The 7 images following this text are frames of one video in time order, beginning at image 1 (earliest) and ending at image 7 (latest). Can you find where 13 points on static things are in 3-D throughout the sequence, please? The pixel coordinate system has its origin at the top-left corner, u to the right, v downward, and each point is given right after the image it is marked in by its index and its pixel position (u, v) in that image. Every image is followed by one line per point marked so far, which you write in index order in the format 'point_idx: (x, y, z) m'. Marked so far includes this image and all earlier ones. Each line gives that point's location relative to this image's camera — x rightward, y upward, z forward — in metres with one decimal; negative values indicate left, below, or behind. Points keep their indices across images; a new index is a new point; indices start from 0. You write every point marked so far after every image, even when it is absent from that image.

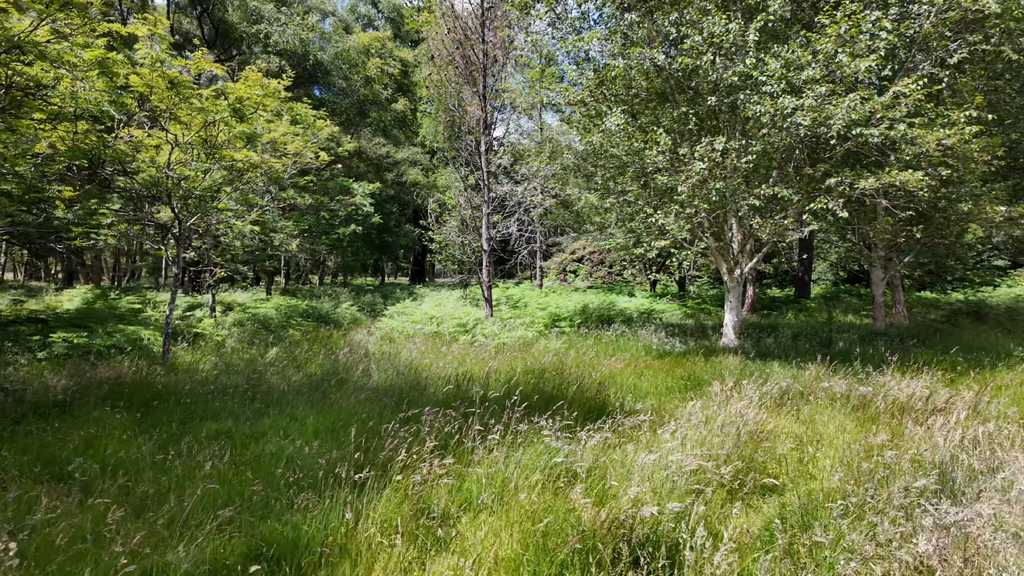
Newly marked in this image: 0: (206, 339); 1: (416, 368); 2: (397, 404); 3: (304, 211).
0: (-6.0, -1.0, +8.4) m
1: (-1.5, -1.3, +6.7) m
2: (-1.2, -1.2, +4.4) m
3: (-6.4, +2.4, +13.2) m
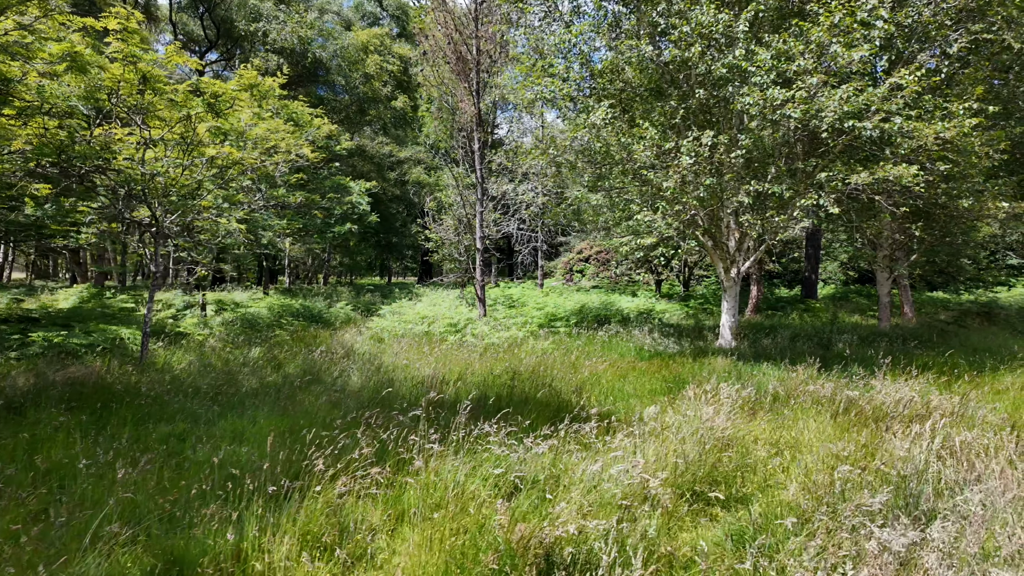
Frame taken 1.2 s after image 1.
0: (-6.3, -1.0, +8.3) m
1: (-1.9, -1.2, +6.6) m
2: (-1.5, -1.2, +4.2) m
3: (-6.6, +2.4, +13.2) m
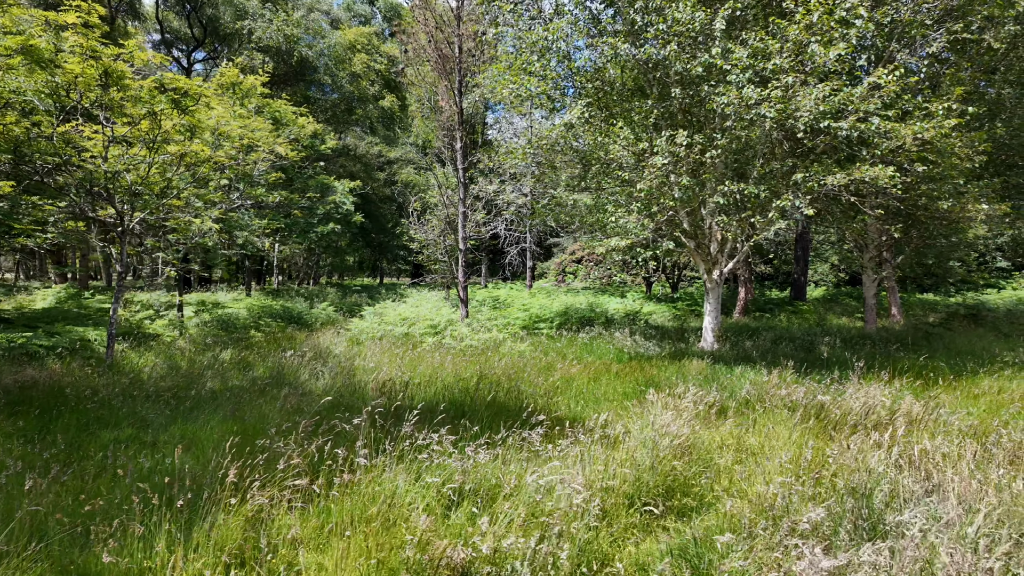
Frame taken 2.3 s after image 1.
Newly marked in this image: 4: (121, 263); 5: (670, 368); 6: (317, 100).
0: (-6.7, -1.0, +8.2) m
1: (-2.3, -1.3, +6.4) m
2: (-1.9, -1.2, +4.1) m
3: (-7.1, +2.4, +13.0) m
4: (-6.4, +0.4, +7.0) m
5: (+2.5, -1.3, +6.9) m
6: (-8.9, +8.6, +19.6) m
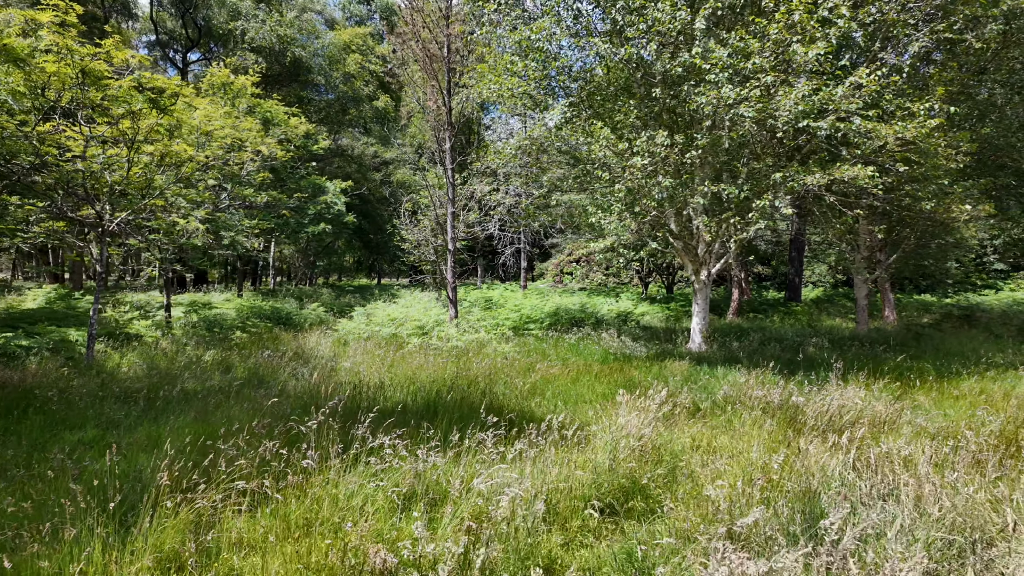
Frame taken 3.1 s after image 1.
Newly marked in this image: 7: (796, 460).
0: (-7.0, -1.0, +8.1) m
1: (-2.6, -1.3, +6.4) m
2: (-2.2, -1.2, +4.1) m
3: (-7.4, +2.3, +13.0) m
4: (-6.7, +0.4, +7.0) m
5: (+2.2, -1.3, +6.9) m
6: (-9.2, +8.6, +19.6) m
7: (+2.0, -1.2, +2.9) m
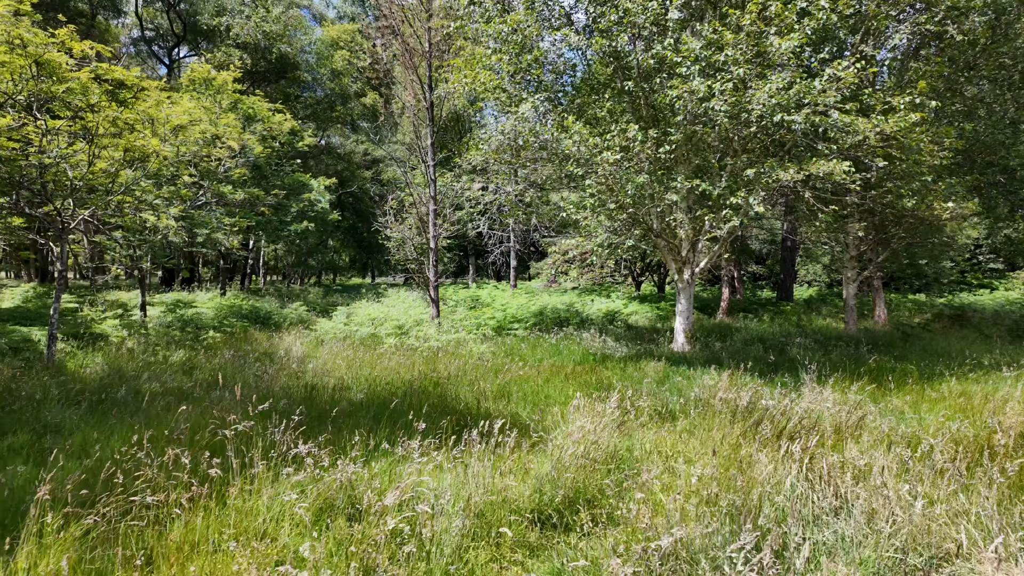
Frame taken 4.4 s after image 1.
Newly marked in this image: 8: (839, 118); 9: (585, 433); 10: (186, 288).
0: (-7.5, -1.0, +7.9) m
1: (-3.0, -1.2, +6.2) m
2: (-2.7, -1.2, +3.9) m
3: (-7.8, +2.4, +12.8) m
4: (-7.1, +0.4, +6.8) m
5: (+1.8, -1.3, +6.7) m
6: (-9.7, +8.6, +19.4) m
7: (+1.5, -1.2, +2.7) m
8: (+4.3, +2.3, +5.7) m
9: (+0.6, -1.1, +3.3) m
10: (-14.3, 0.0, +18.8) m
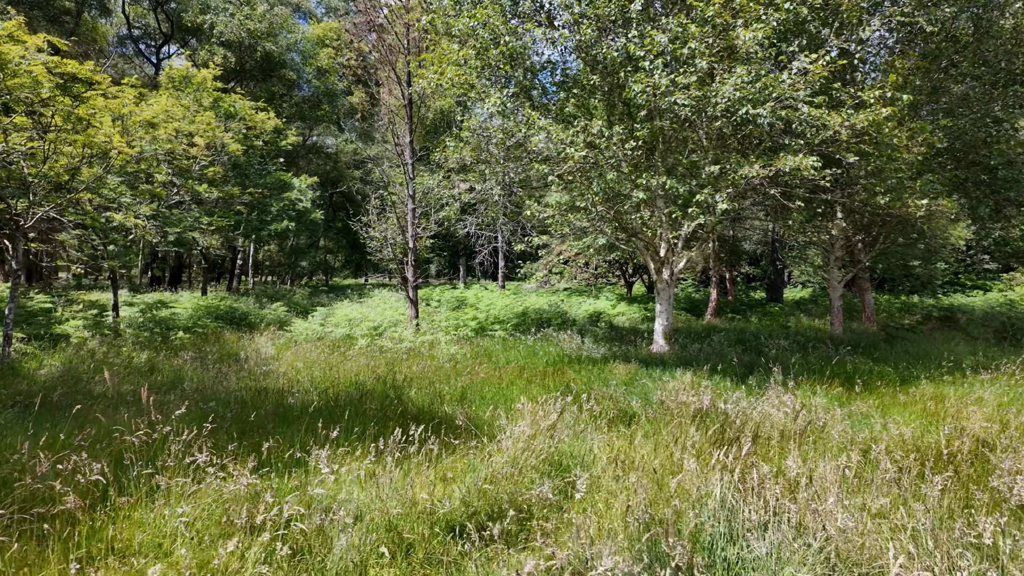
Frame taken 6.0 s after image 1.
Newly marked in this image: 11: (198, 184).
0: (-8.0, -1.0, +7.8) m
1: (-3.5, -1.2, +6.1) m
2: (-3.2, -1.1, +3.7) m
3: (-8.4, +2.4, +12.6) m
4: (-7.6, +0.4, +6.6) m
5: (+1.3, -1.3, +6.5) m
6: (-10.2, +8.6, +19.3) m
7: (+1.0, -1.2, +2.6) m
8: (+3.8, +2.3, +5.6) m
9: (+0.1, -1.1, +3.2) m
10: (-14.8, 0.0, +18.6) m
11: (-7.8, +2.6, +10.8) m
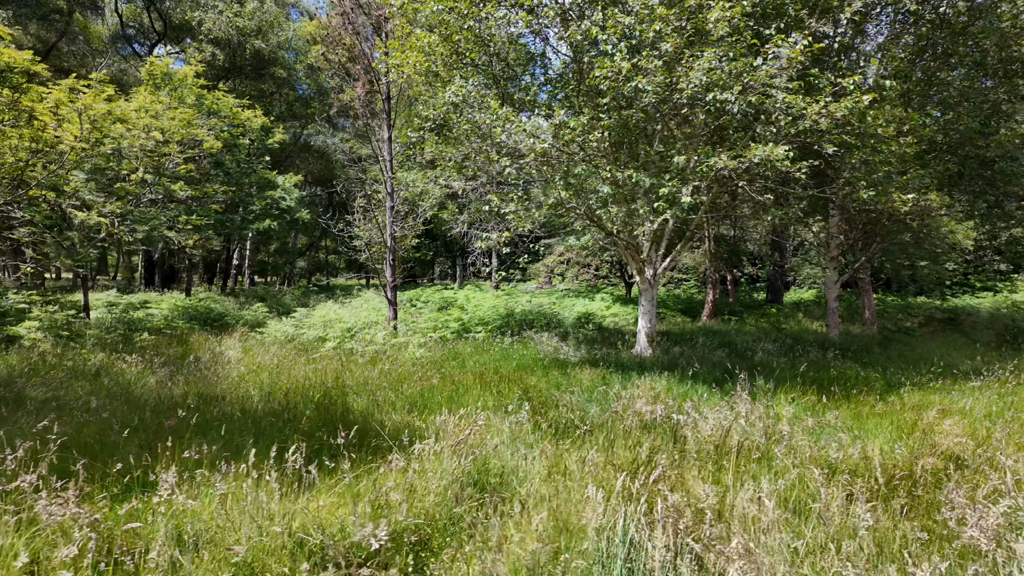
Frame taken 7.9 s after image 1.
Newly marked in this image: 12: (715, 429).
0: (-8.5, -1.0, +7.6) m
1: (-4.1, -1.2, +5.8) m
2: (-3.8, -1.1, +3.4) m
3: (-8.8, +2.4, +12.4) m
4: (-8.2, +0.4, +6.4) m
5: (+0.7, -1.3, +6.2) m
6: (-10.5, +8.6, +19.1) m
7: (+0.4, -1.2, +2.2) m
8: (+3.3, +2.3, +5.2) m
9: (-0.5, -1.1, +2.8) m
10: (-15.2, 0.0, +18.5) m
11: (-8.3, +2.6, +10.6) m
12: (+1.6, -1.1, +3.4) m
